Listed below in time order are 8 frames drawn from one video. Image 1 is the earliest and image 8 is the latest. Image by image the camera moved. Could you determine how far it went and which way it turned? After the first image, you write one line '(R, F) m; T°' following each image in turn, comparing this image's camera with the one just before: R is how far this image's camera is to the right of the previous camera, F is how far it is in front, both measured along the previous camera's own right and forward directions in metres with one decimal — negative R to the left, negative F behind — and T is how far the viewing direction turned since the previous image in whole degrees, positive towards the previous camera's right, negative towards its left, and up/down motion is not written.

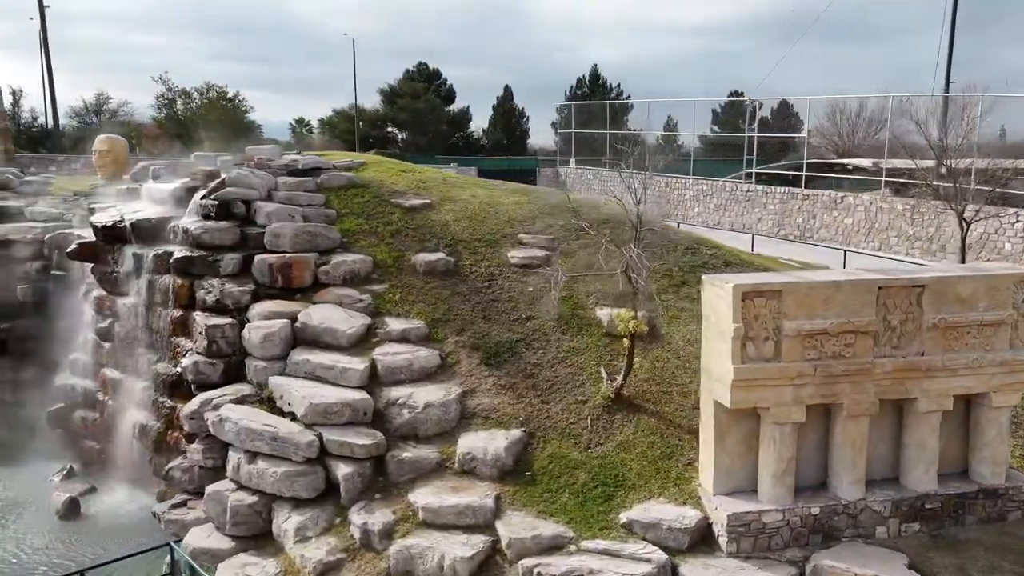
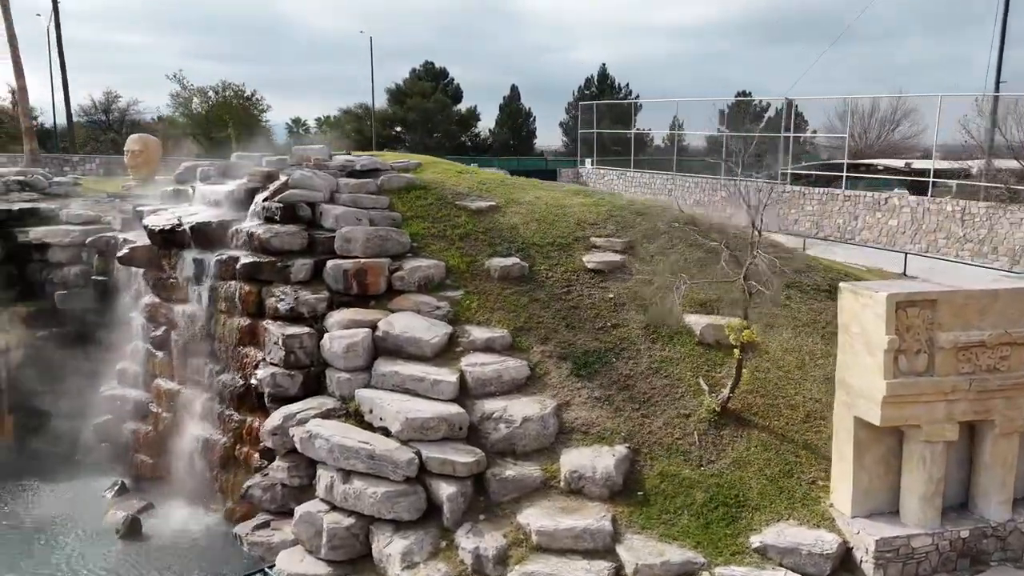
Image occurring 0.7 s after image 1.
(-1.0, +0.4) m; +1°
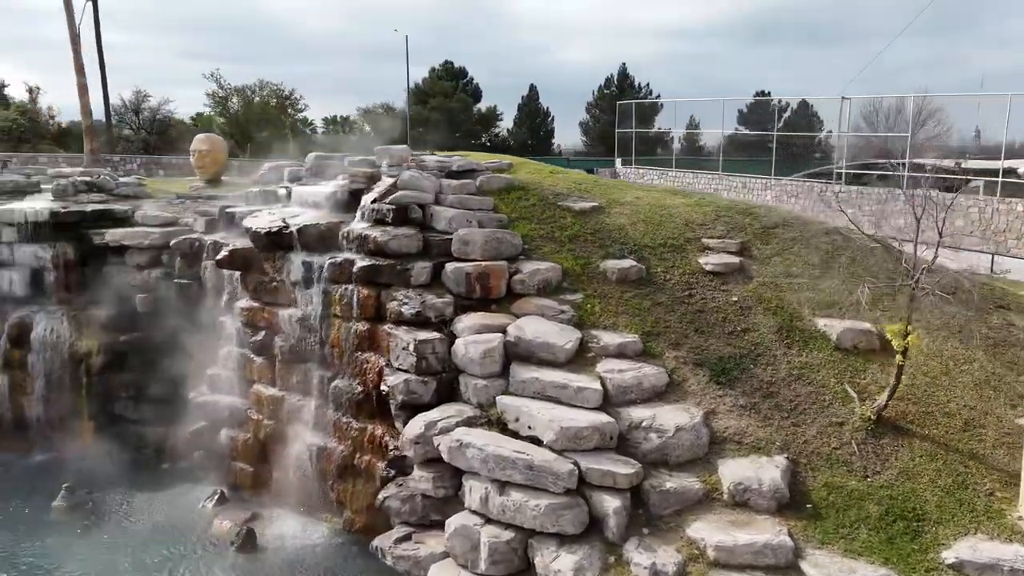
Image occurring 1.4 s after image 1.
(-1.3, +0.2) m; 0°
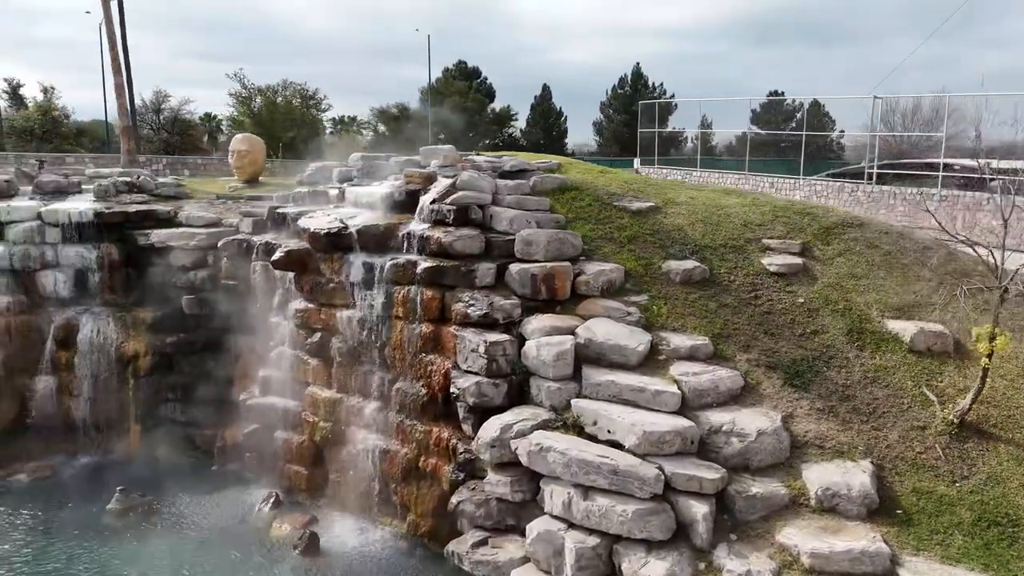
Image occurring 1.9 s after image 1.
(-0.6, +0.1) m; 0°
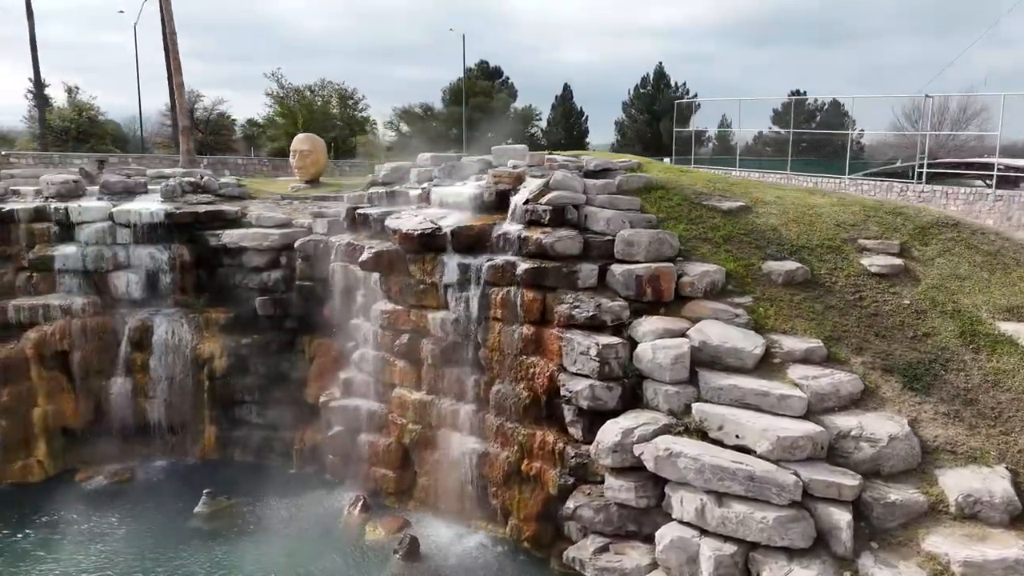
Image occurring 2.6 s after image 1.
(-1.0, +0.1) m; 0°
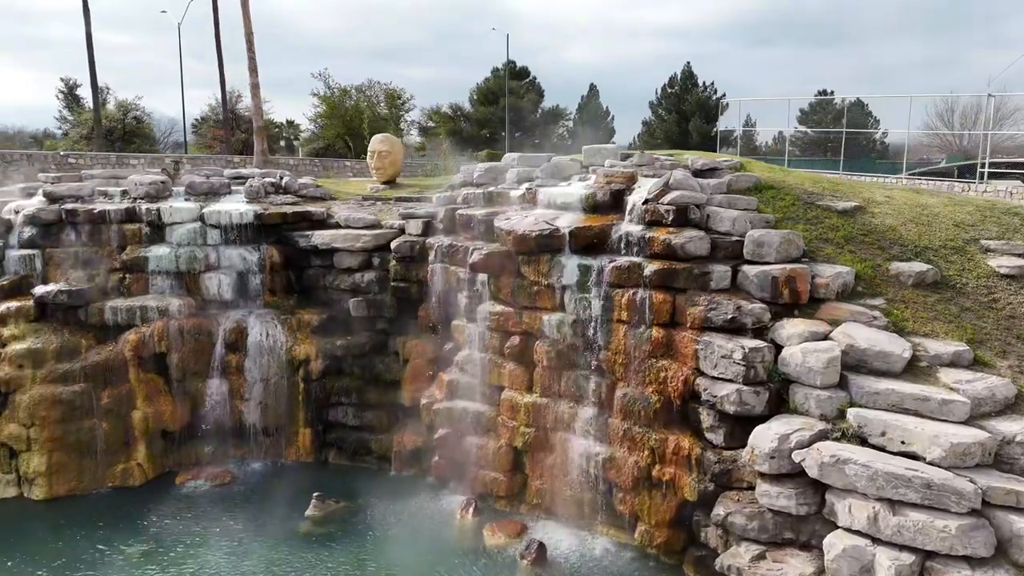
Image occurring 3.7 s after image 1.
(-1.2, +0.1) m; -1°
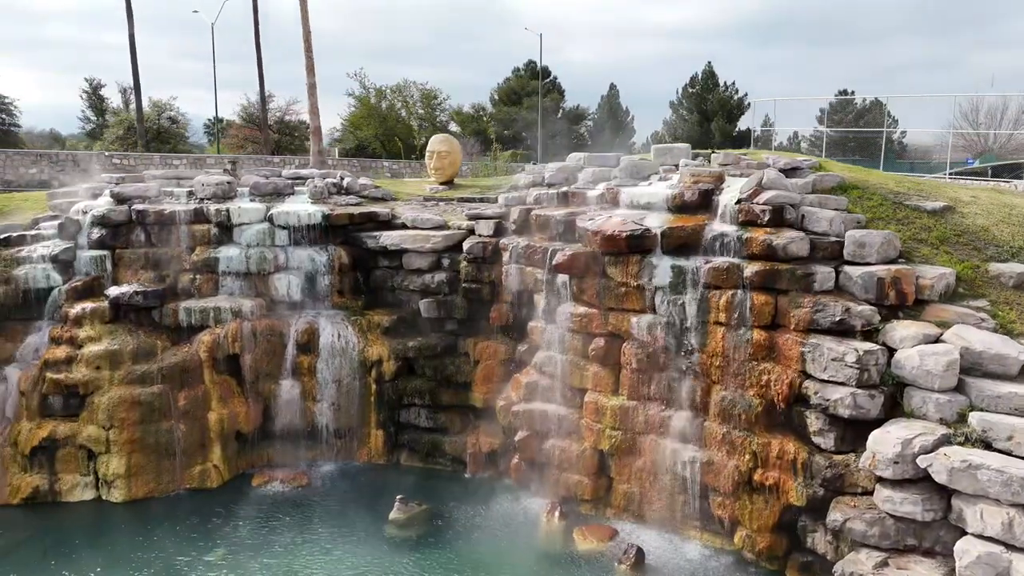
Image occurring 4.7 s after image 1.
(-0.9, +0.1) m; 0°
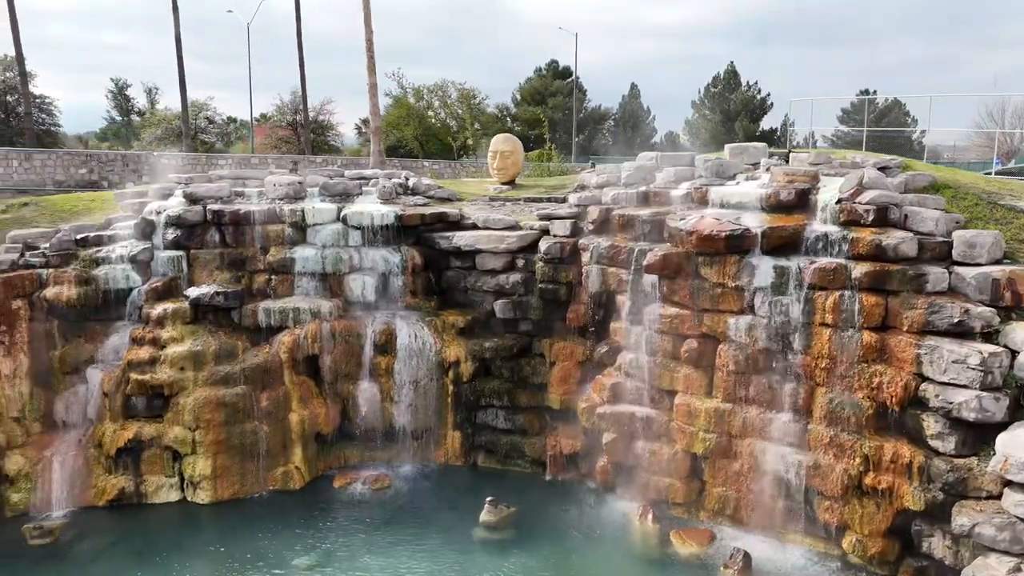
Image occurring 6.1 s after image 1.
(-1.0, +0.1) m; 0°
